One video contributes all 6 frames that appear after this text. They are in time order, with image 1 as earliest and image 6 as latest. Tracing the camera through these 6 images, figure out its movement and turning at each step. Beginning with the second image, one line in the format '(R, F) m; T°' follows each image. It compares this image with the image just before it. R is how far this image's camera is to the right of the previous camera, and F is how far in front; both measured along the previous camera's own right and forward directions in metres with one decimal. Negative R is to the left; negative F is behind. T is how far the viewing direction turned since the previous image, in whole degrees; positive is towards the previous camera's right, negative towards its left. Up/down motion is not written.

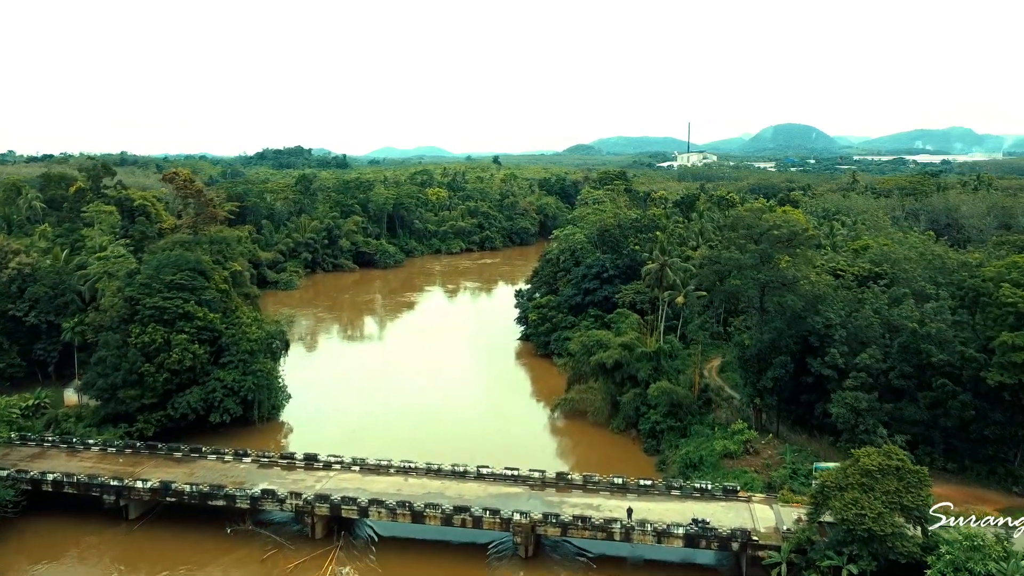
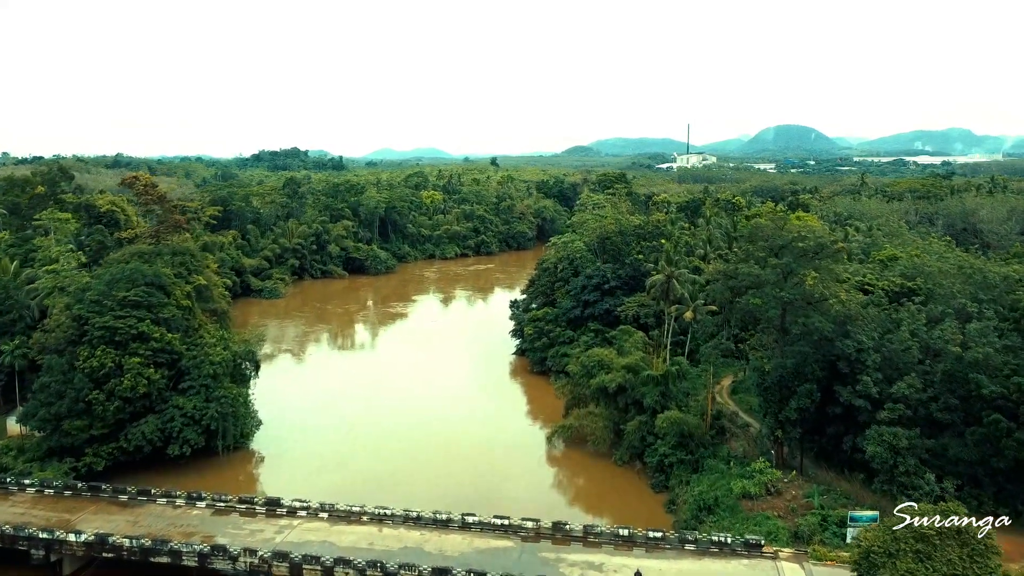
(+0.2, +2.1) m; 0°
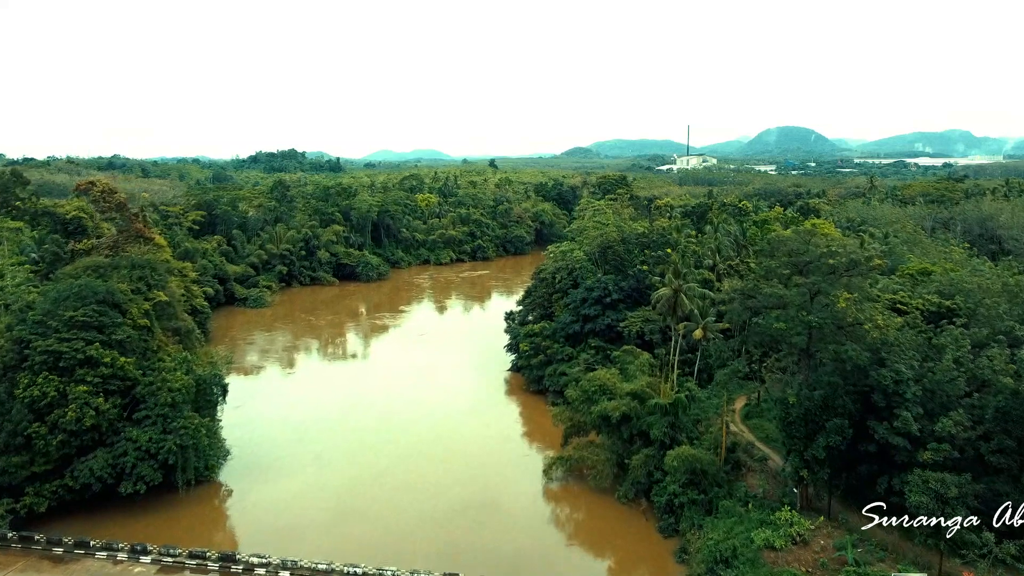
(+0.2, +2.0) m; 0°
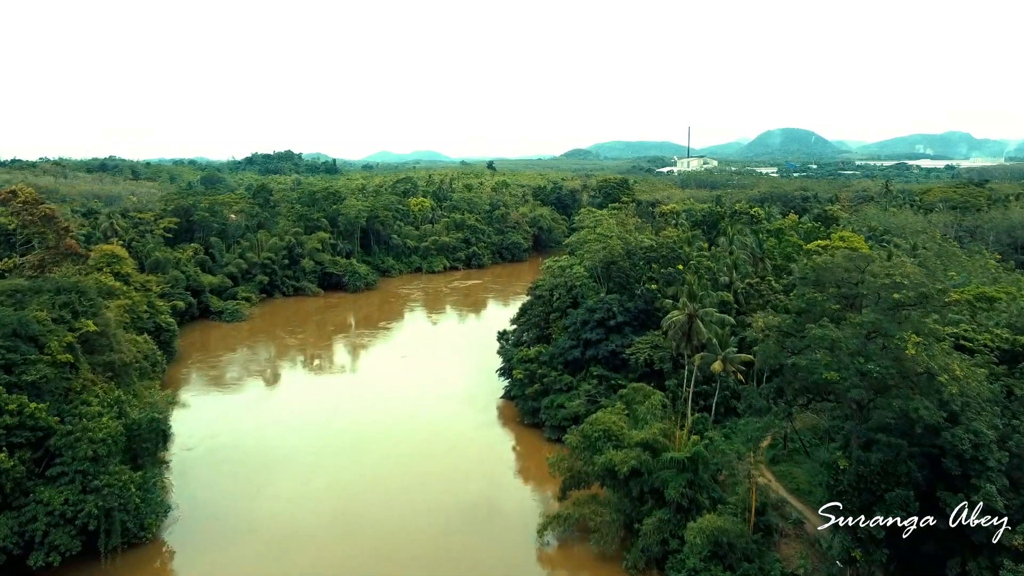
(+0.3, +2.9) m; 0°
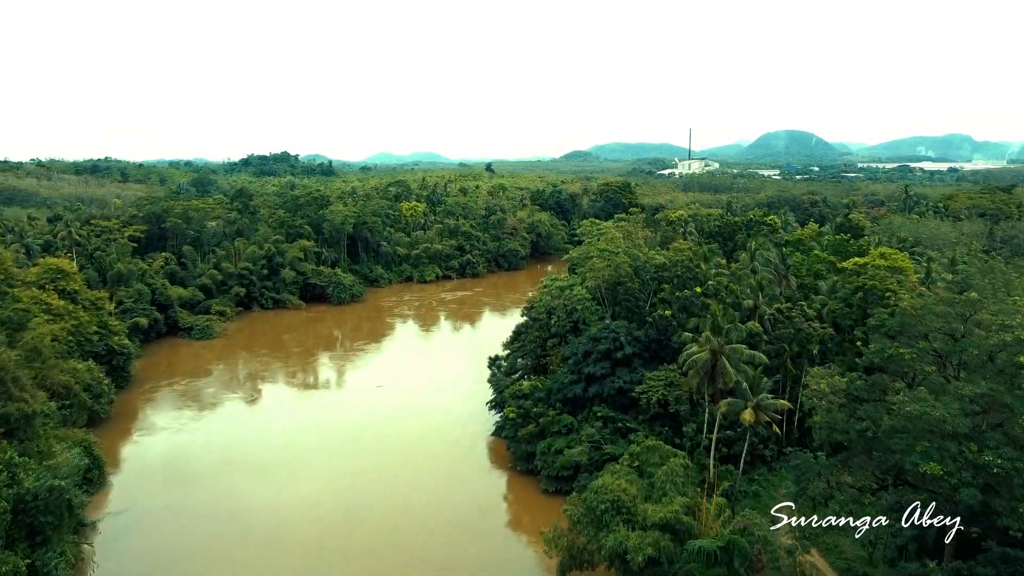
(+0.3, +3.2) m; 0°
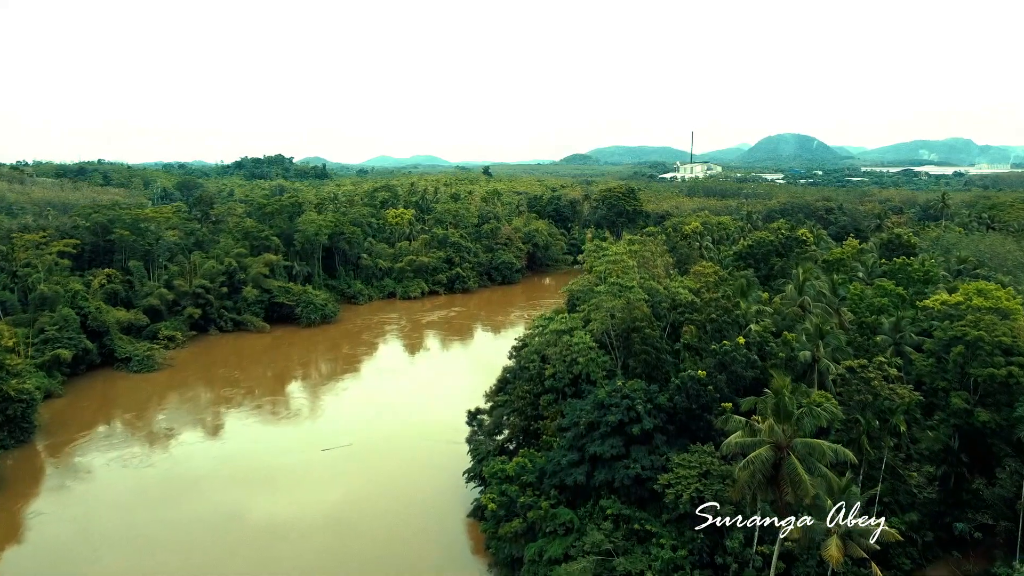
(+0.4, +5.0) m; 0°
